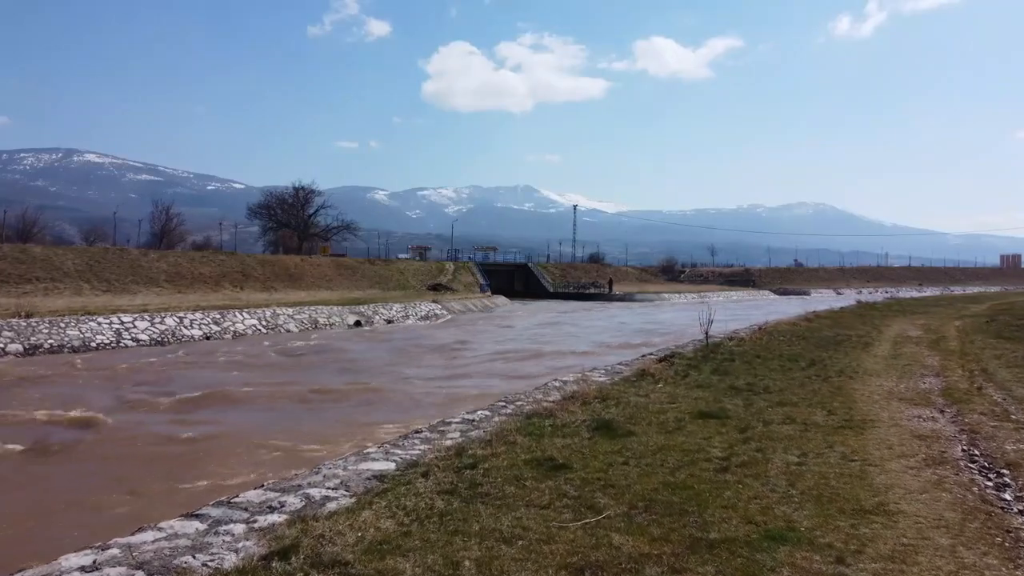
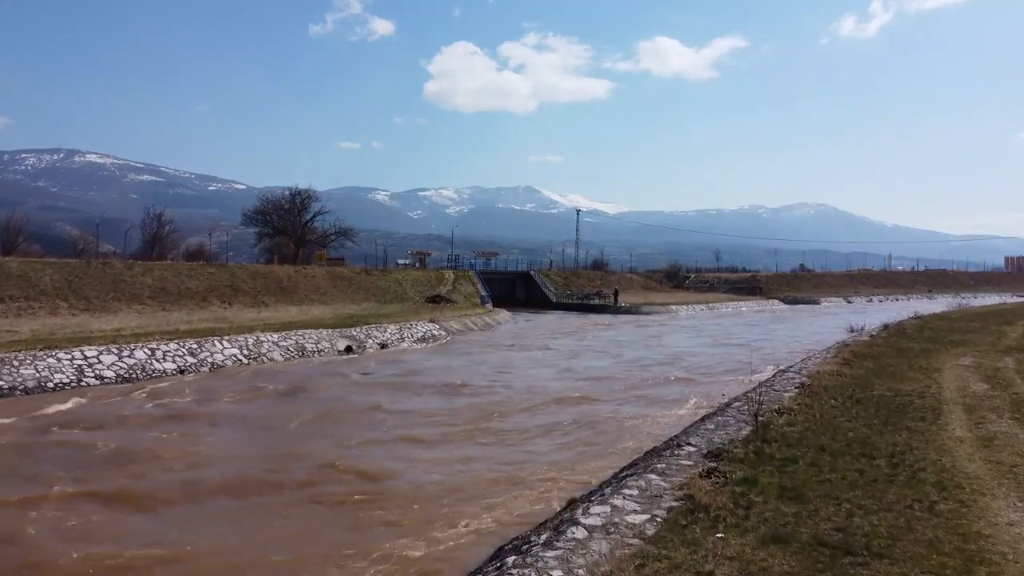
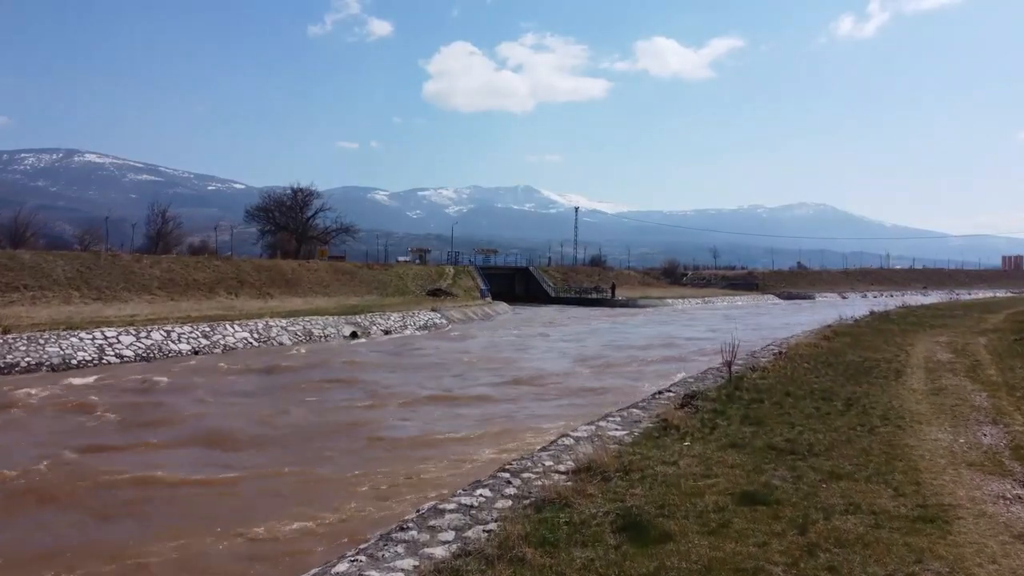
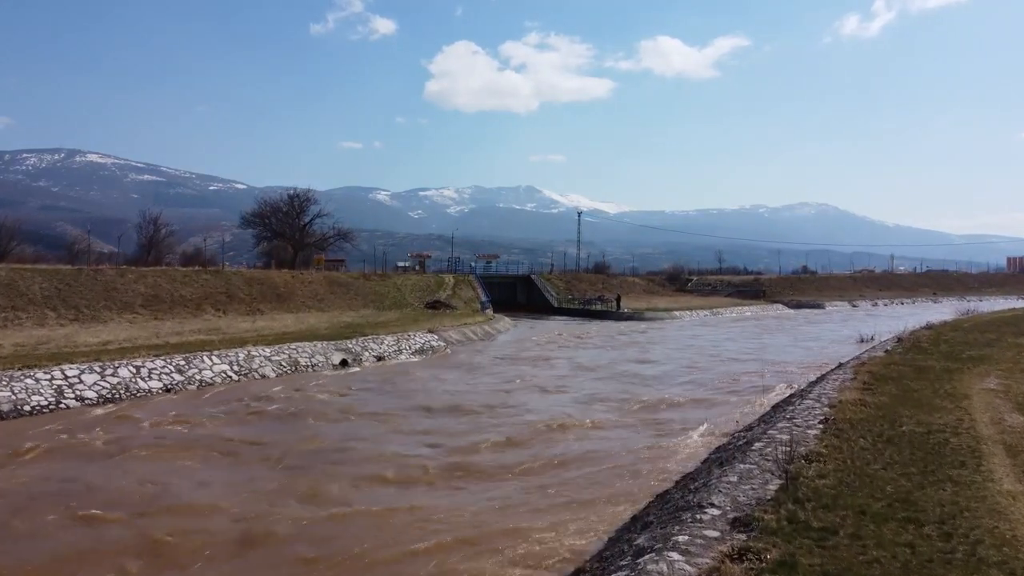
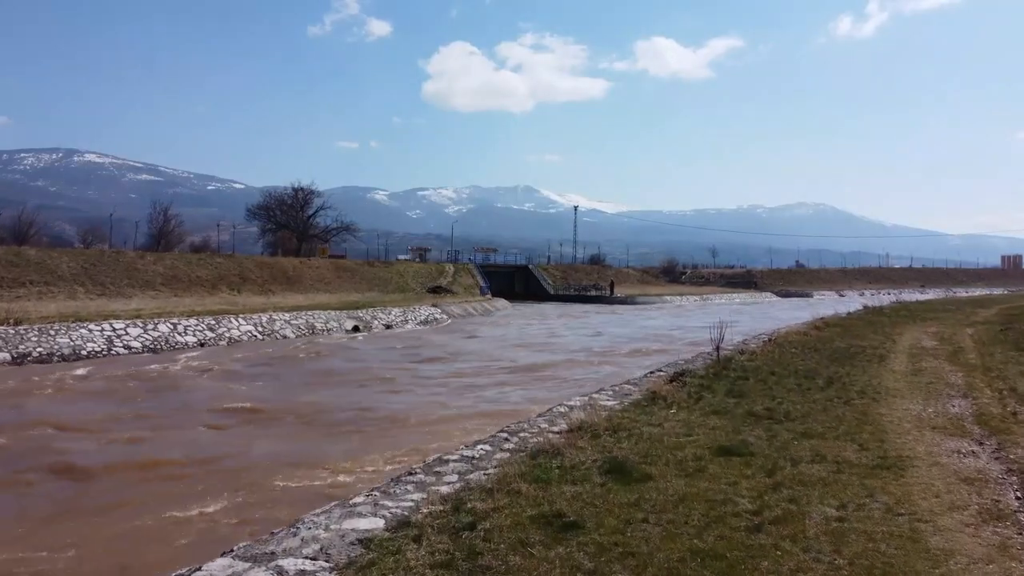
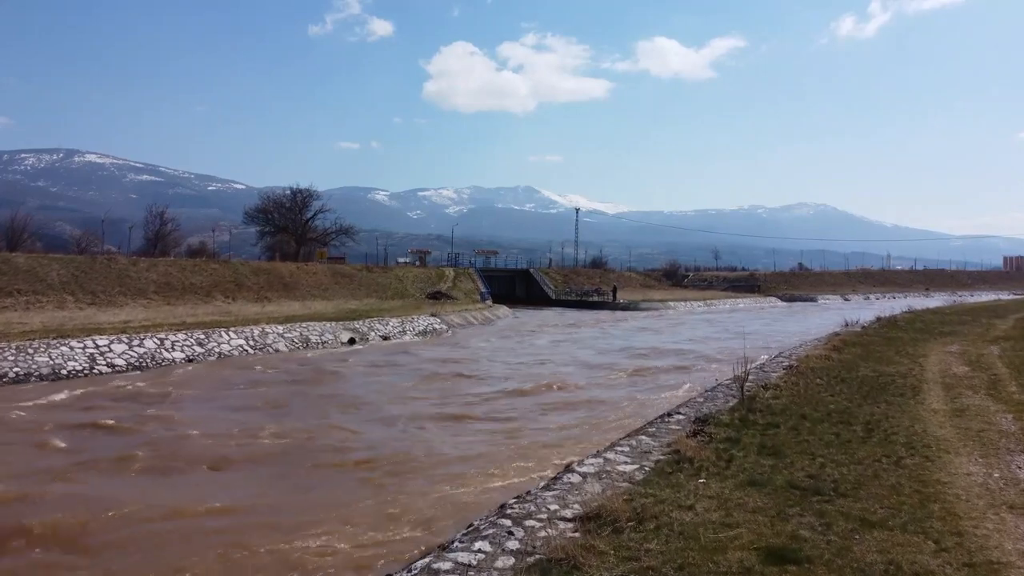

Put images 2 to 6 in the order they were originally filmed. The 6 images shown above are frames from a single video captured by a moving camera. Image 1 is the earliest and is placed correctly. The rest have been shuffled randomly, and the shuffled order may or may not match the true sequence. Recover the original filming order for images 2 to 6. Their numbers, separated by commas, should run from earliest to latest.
5, 3, 6, 2, 4
